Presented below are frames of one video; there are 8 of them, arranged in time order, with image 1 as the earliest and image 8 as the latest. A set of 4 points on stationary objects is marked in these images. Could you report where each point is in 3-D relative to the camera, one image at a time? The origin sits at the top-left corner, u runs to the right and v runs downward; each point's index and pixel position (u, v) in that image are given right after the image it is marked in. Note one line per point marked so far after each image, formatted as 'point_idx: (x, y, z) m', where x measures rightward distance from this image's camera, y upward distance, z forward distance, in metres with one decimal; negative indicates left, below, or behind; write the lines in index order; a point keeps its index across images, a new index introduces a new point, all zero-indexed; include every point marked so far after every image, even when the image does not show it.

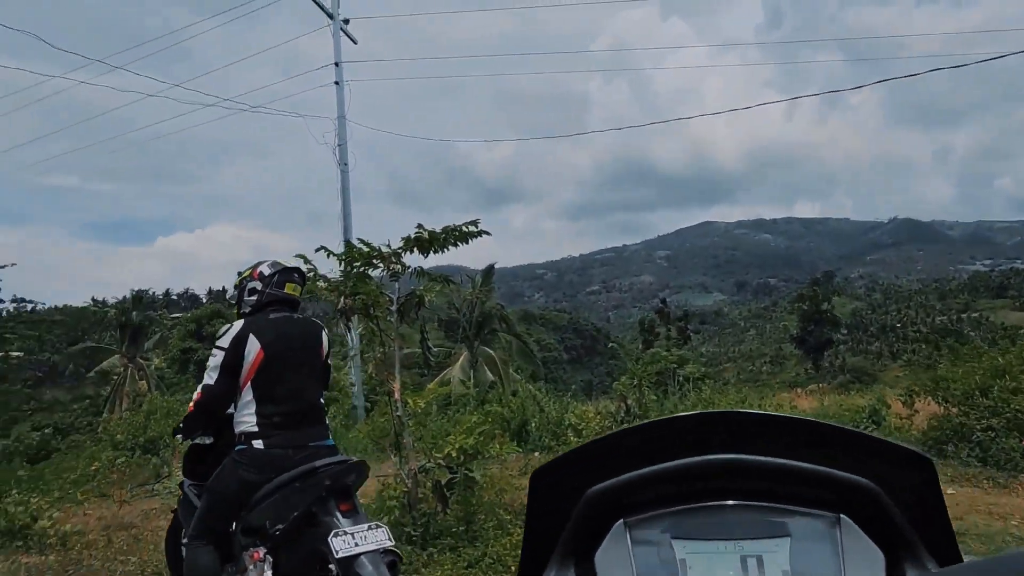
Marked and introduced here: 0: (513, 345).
0: (+0.1, -1.2, +17.2) m
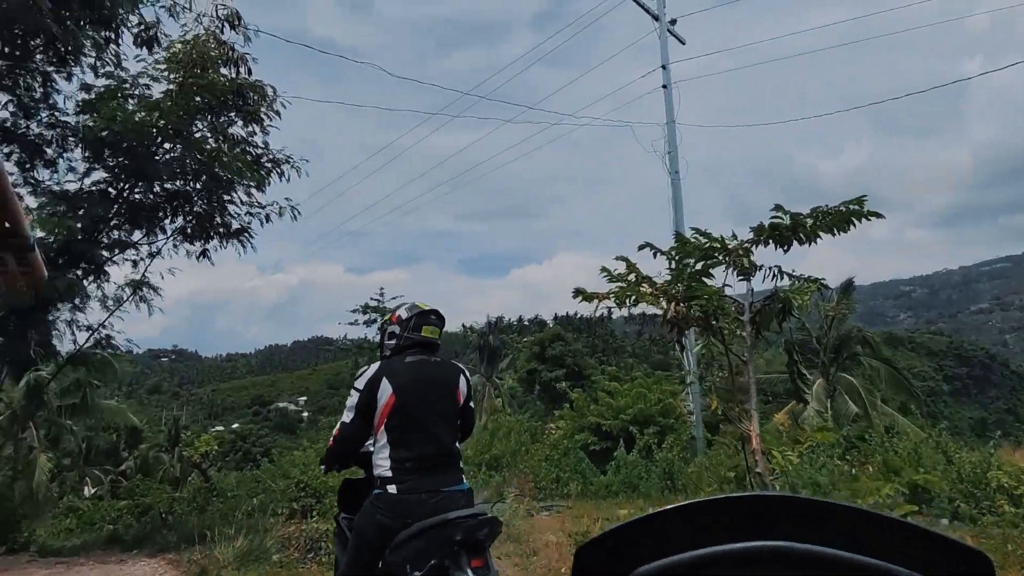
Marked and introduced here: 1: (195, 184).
0: (+6.5, -1.5, +15.1) m
1: (-4.1, +1.3, +10.7) m
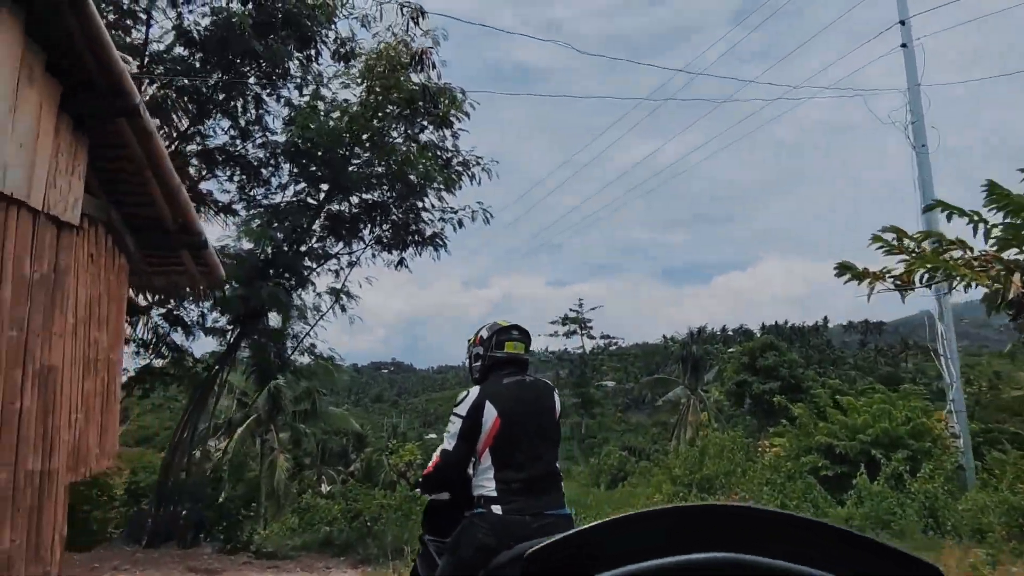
0: (+9.8, -1.5, +12.4) m
1: (-1.6, +1.2, +10.7) m
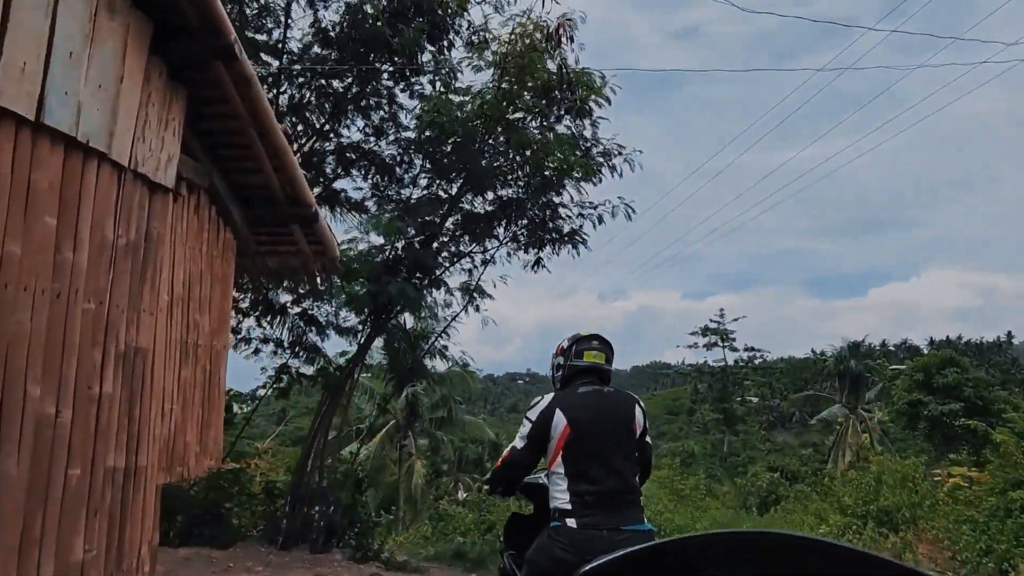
0: (+11.6, -1.5, +9.9) m
1: (+0.1, +1.2, +10.2) m
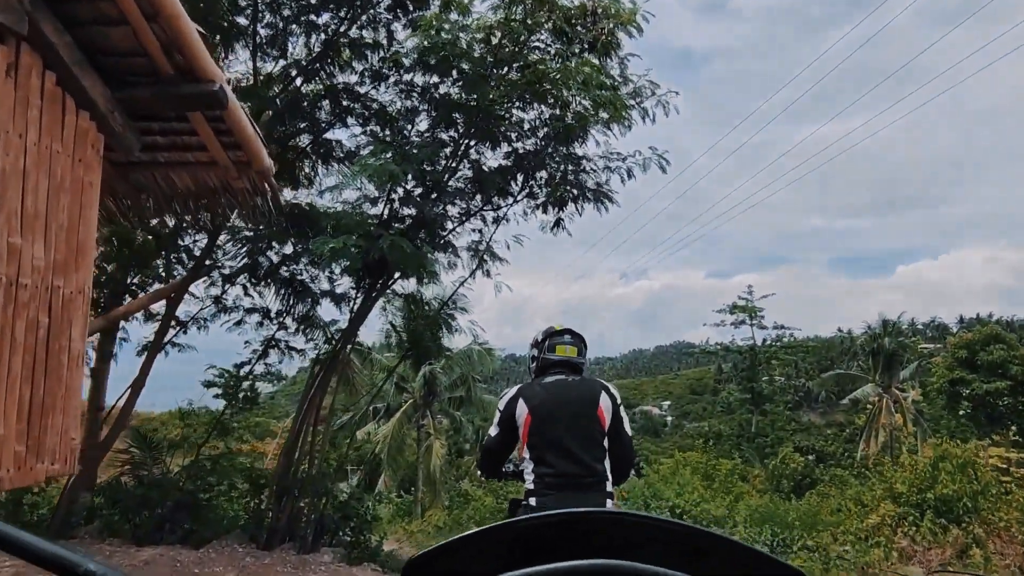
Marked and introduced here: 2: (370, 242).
0: (+11.8, -1.1, +8.5) m
1: (+0.3, +1.6, +8.9) m
2: (-1.3, +0.4, +7.3) m
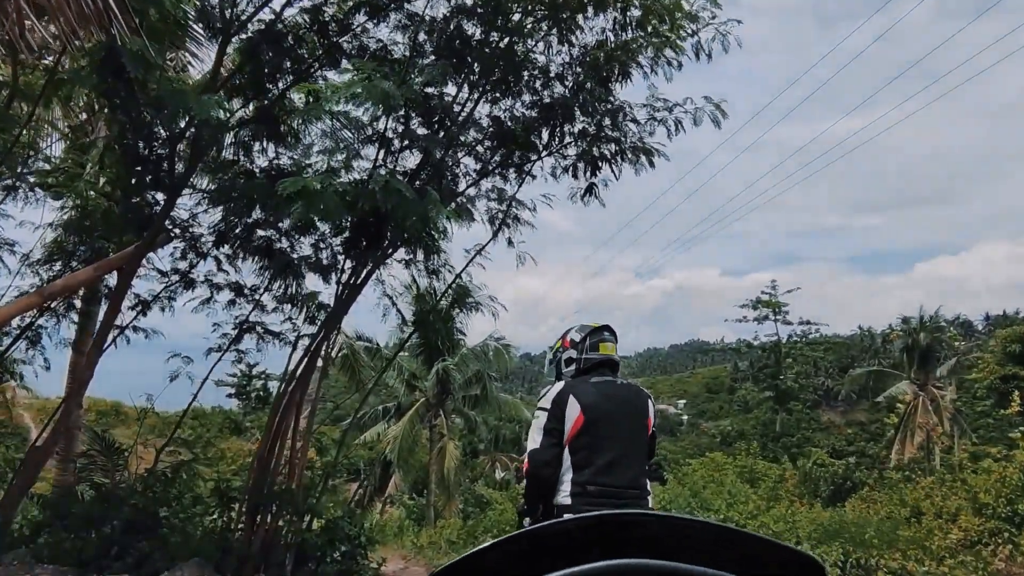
0: (+12.0, -0.8, +6.8) m
1: (+0.5, +1.9, +7.4) m
2: (-1.1, +0.7, +5.8) m
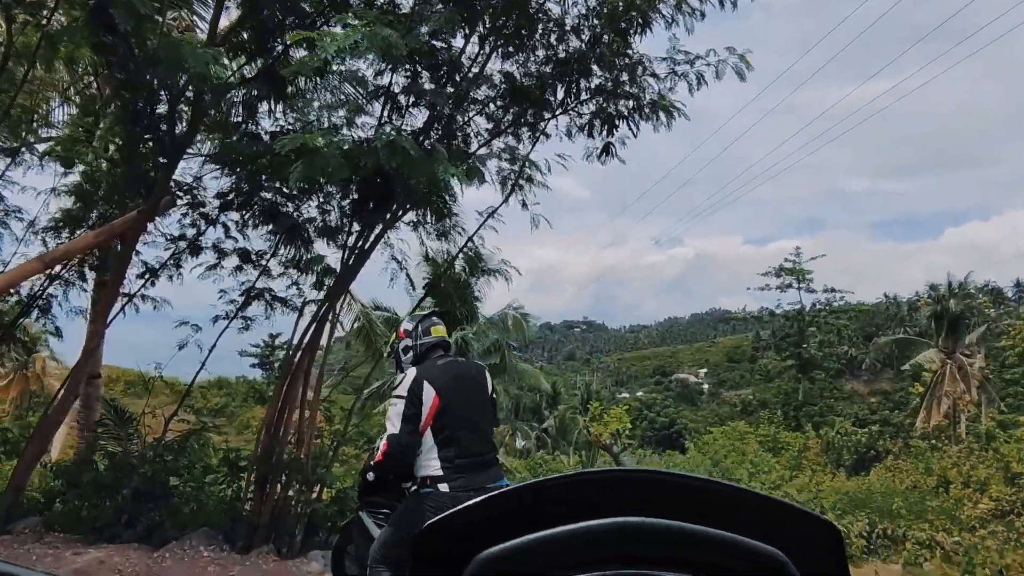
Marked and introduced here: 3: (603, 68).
0: (+12.2, -0.5, +6.2) m
1: (+0.6, +2.2, +7.1) m
2: (-1.0, +0.9, +5.5) m
3: (+0.8, +1.9, +7.2) m
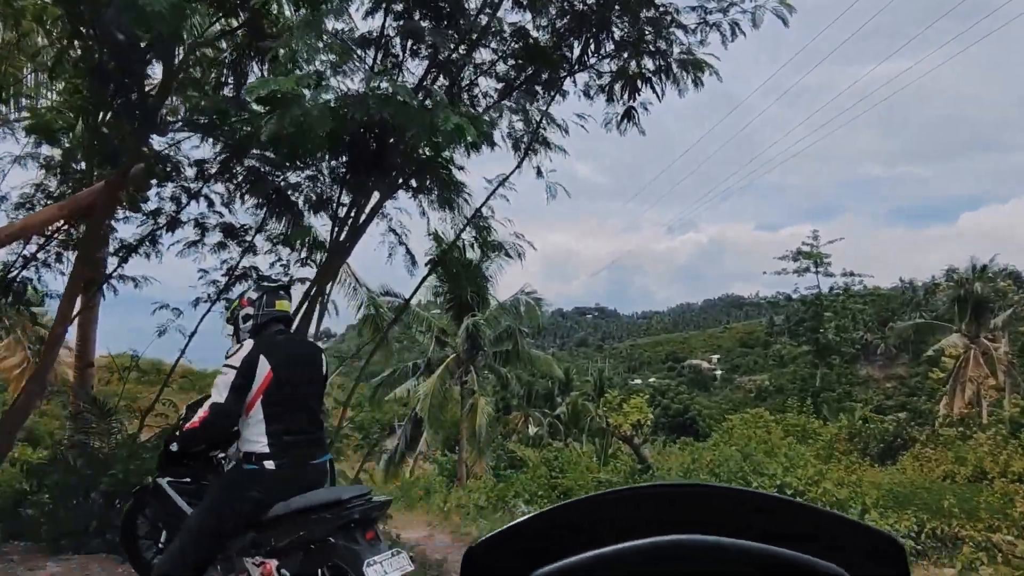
0: (+12.2, -0.3, +5.4) m
1: (+0.7, +2.3, +6.3) m
2: (-0.9, +1.0, +4.8) m
3: (+0.9, +2.1, +6.4) m
